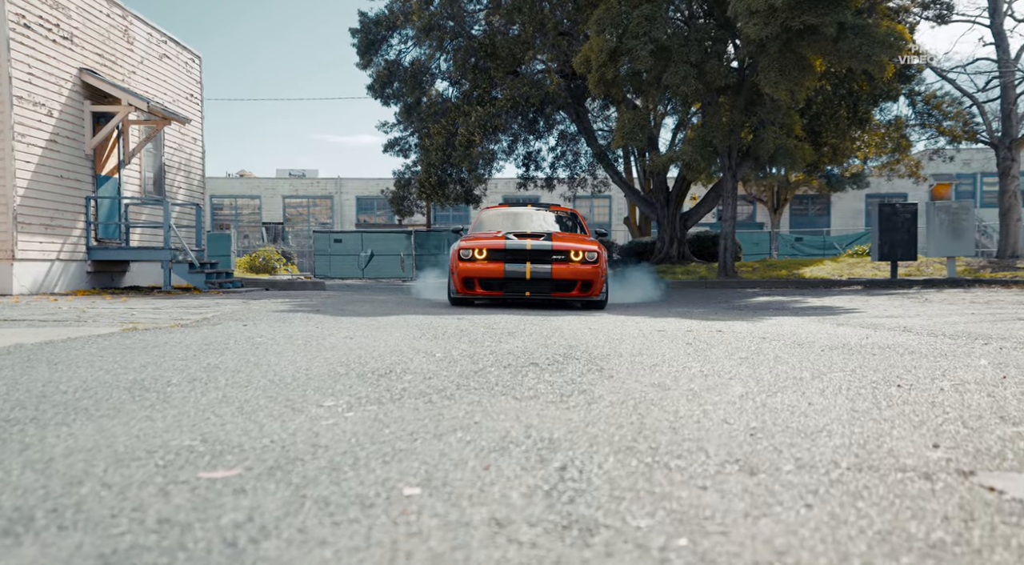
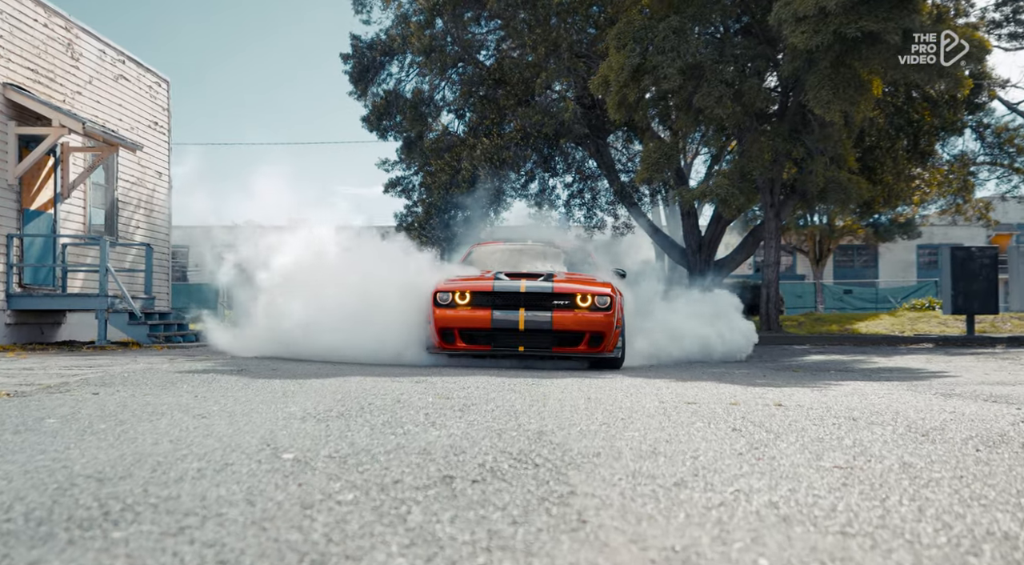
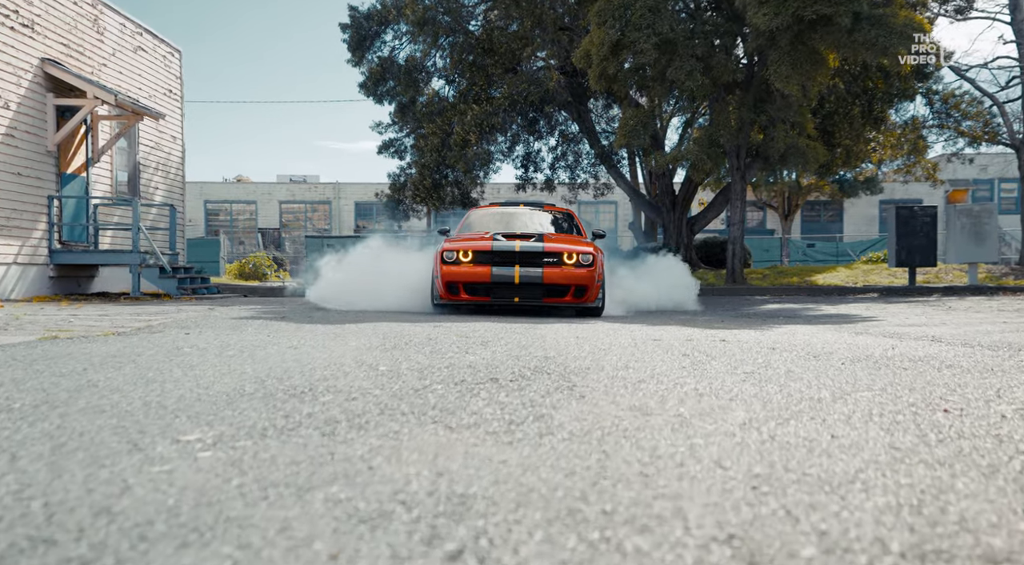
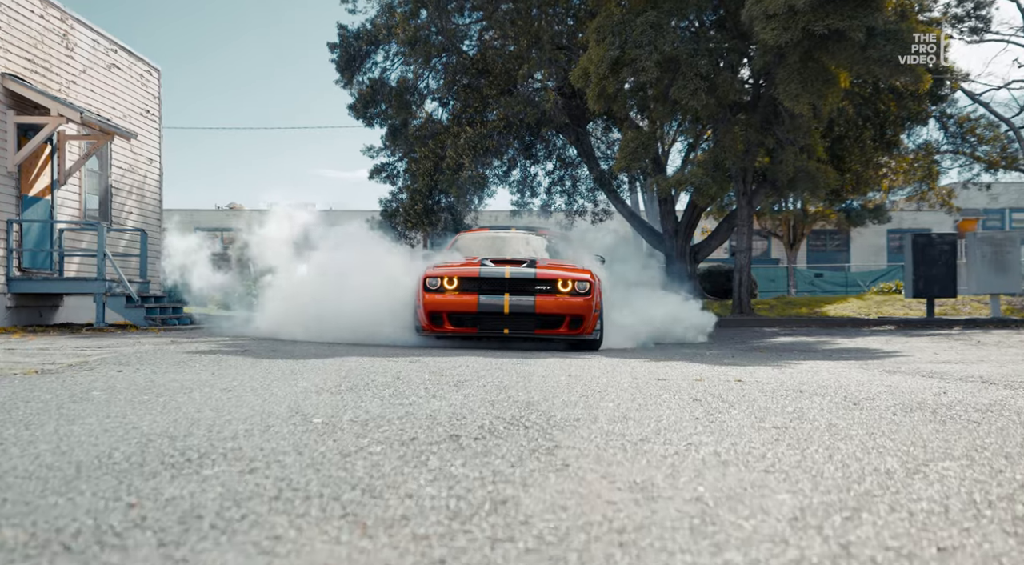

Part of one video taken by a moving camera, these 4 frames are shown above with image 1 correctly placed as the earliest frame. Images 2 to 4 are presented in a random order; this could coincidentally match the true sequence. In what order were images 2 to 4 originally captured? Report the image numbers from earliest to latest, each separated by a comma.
3, 4, 2
